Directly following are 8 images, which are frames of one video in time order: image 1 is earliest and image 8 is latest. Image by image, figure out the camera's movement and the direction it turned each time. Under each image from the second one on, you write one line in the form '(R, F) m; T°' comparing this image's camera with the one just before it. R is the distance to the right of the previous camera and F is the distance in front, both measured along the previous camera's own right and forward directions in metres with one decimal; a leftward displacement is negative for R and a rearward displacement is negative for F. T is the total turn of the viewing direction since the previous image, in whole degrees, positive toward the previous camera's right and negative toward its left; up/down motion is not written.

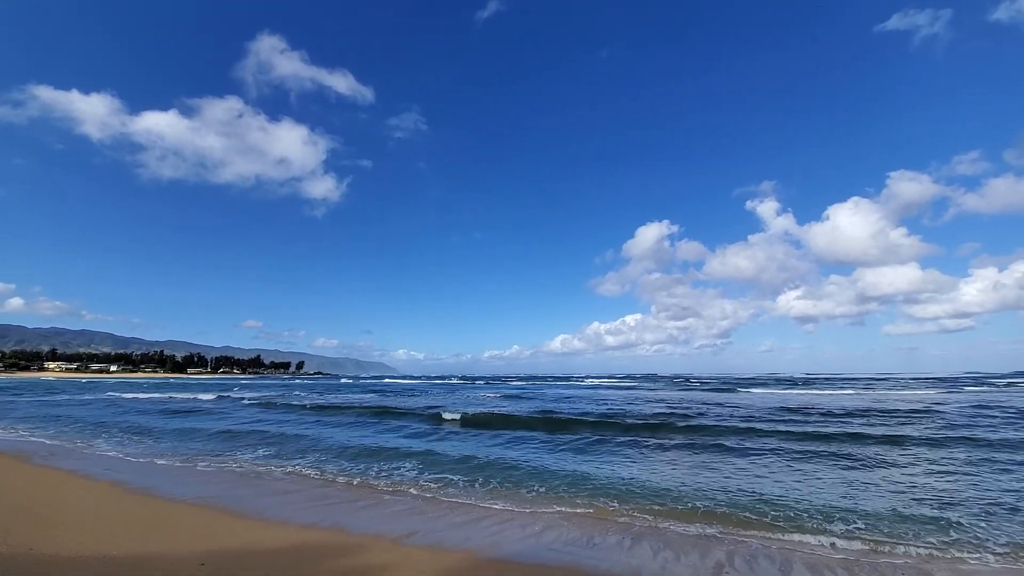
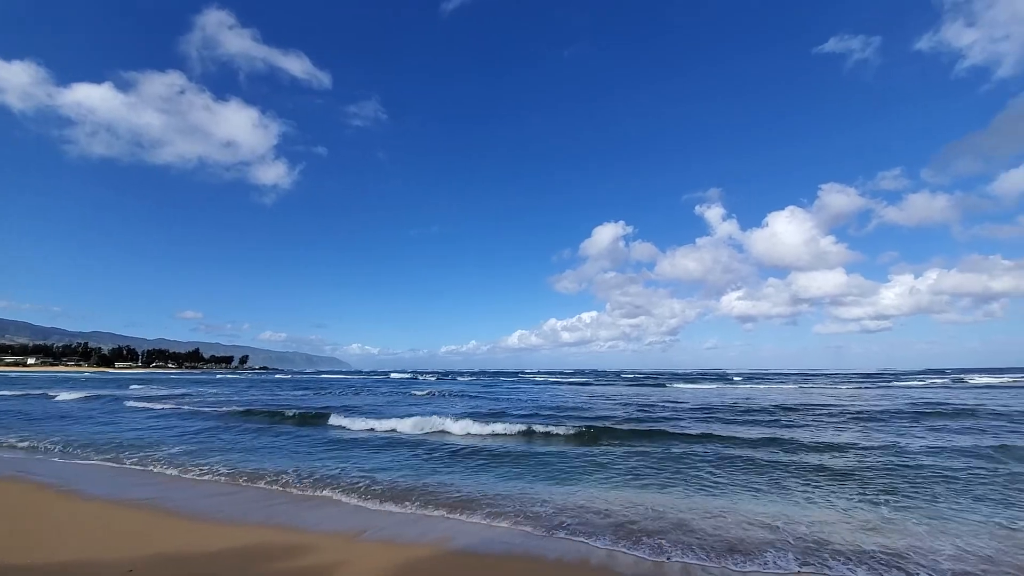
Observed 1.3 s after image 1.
(-0.7, -0.3) m; +6°
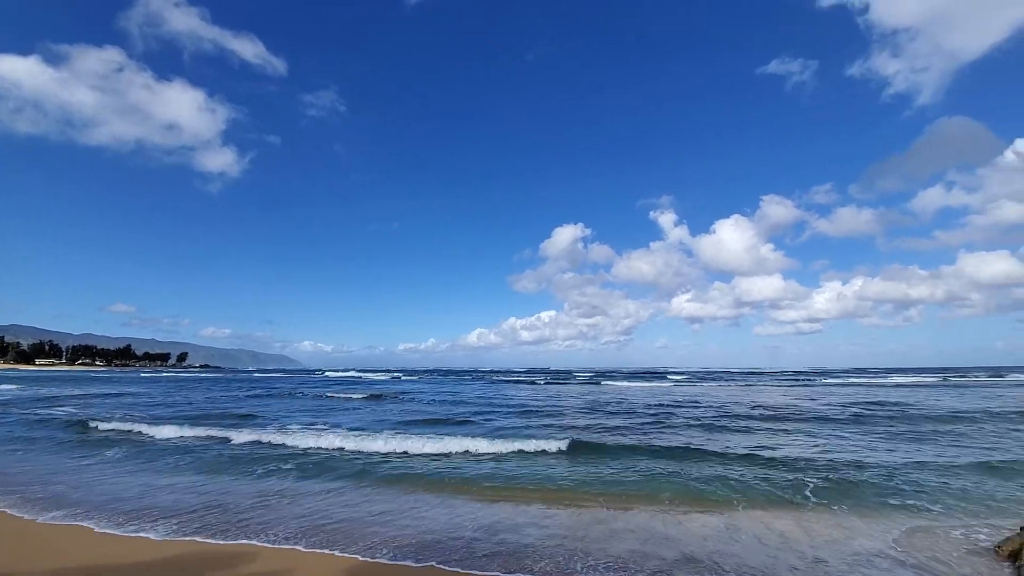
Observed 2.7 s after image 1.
(-0.9, -0.7) m; +6°
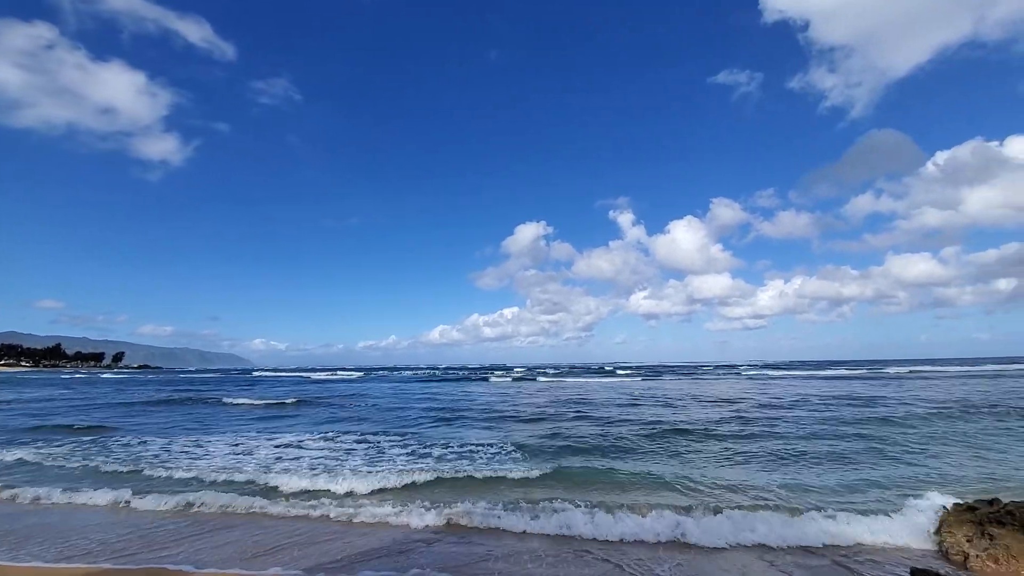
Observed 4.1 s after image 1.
(-0.9, -0.5) m; +5°
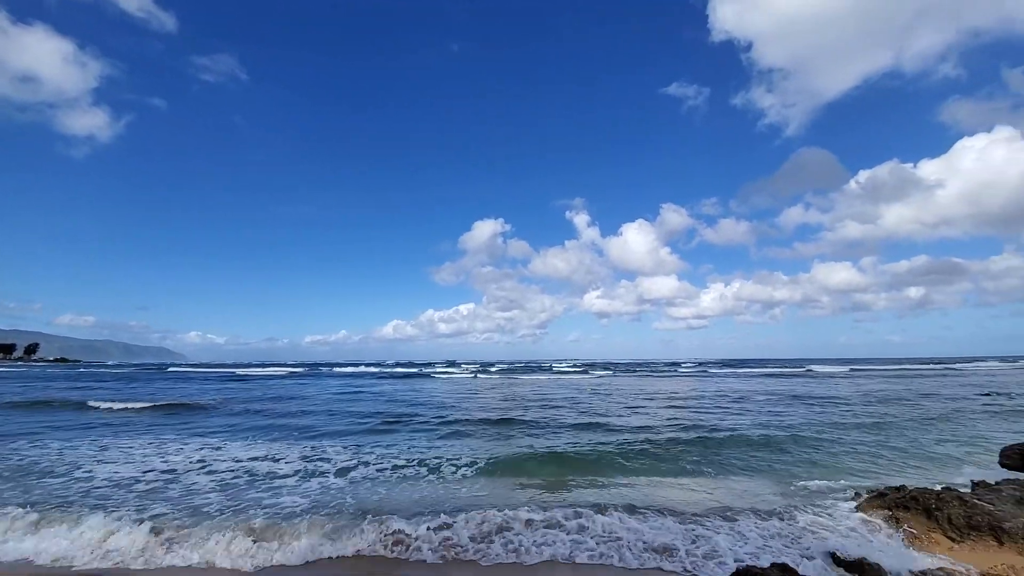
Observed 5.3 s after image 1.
(-0.8, -0.3) m; +6°
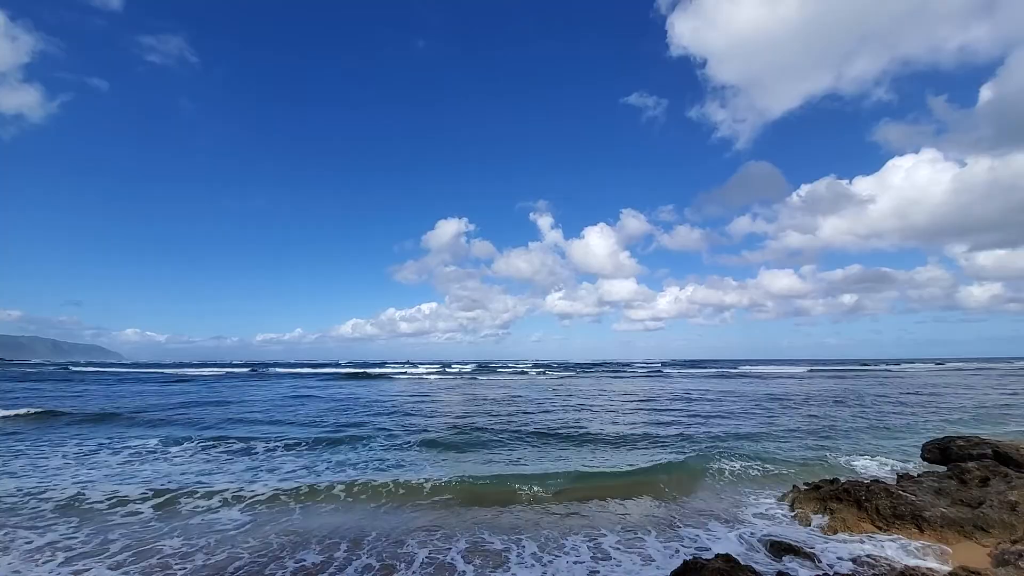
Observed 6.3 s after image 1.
(-0.4, -0.1) m; +5°
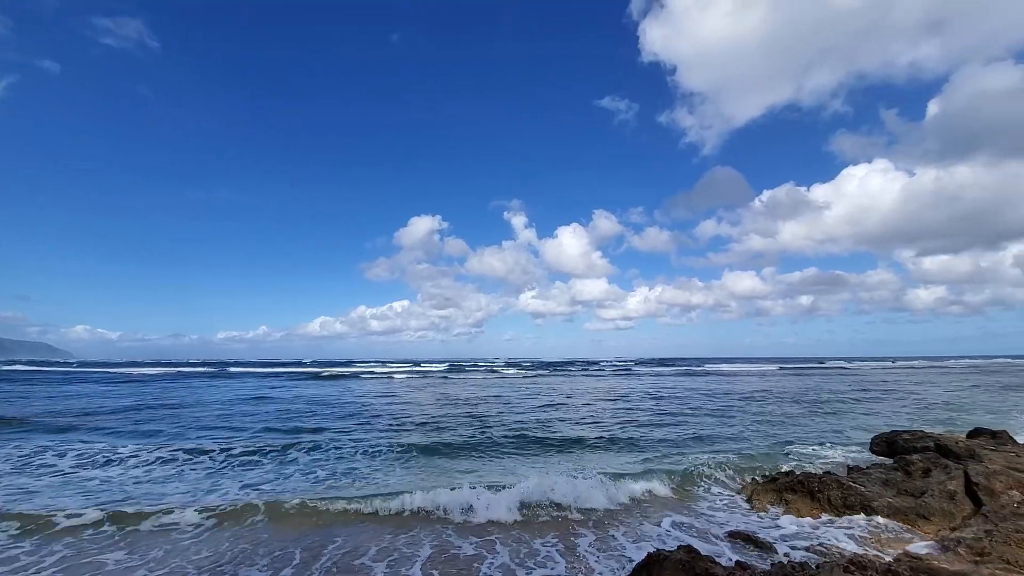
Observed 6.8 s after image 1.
(-0.3, 0.0) m; +4°
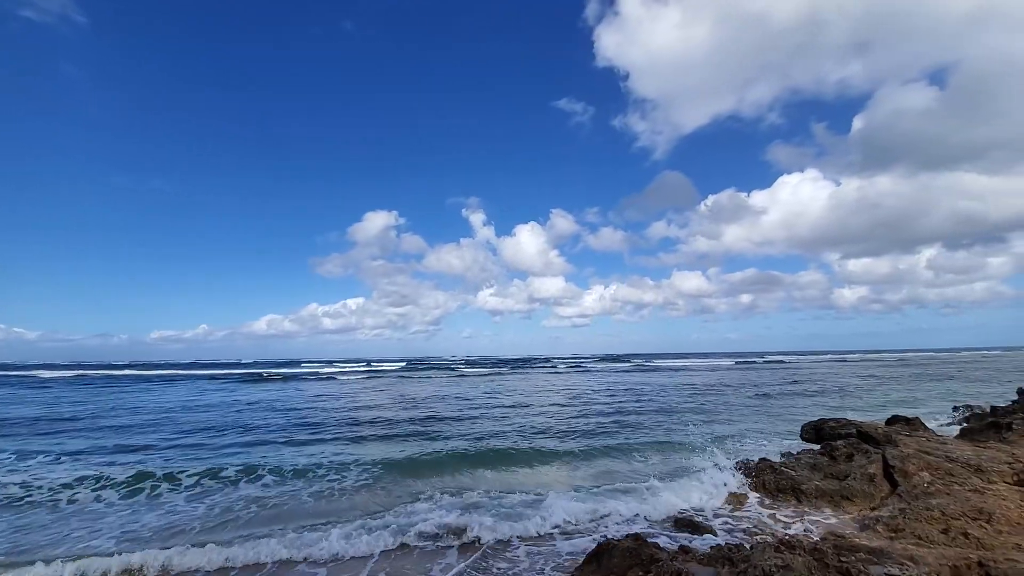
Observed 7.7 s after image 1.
(-0.5, +0.1) m; +6°
